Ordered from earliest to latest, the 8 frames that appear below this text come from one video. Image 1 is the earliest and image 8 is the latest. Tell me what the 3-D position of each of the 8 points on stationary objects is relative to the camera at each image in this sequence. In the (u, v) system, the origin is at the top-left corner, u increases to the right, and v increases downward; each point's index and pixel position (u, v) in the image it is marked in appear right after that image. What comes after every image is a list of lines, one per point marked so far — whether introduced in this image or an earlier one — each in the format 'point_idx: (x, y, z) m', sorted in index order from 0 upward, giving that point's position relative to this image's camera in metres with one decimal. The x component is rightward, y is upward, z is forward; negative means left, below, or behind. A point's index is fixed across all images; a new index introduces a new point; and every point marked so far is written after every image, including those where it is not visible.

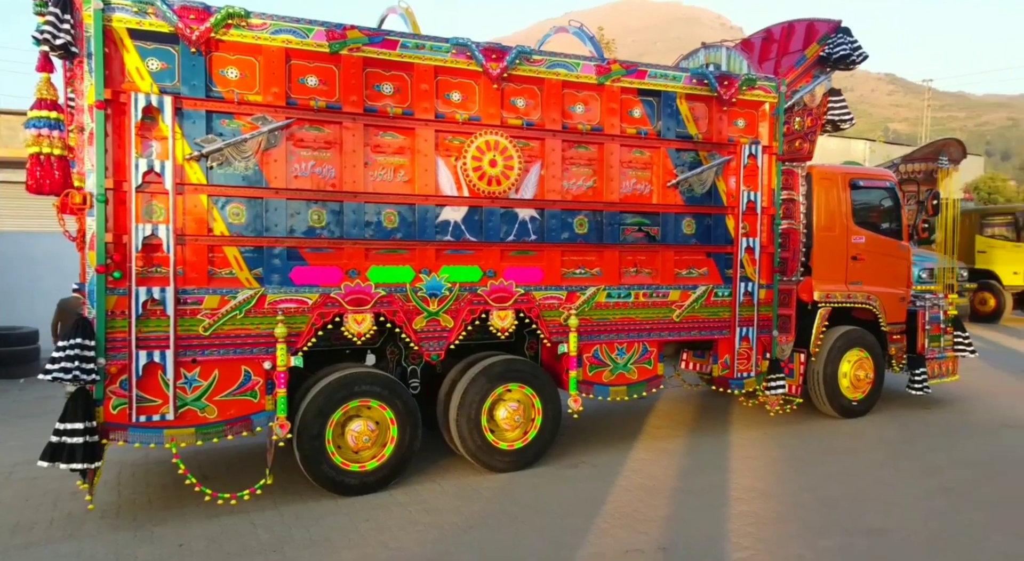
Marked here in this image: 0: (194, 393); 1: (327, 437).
0: (-2.0, -0.7, +4.4) m
1: (-1.2, -1.1, +4.8) m
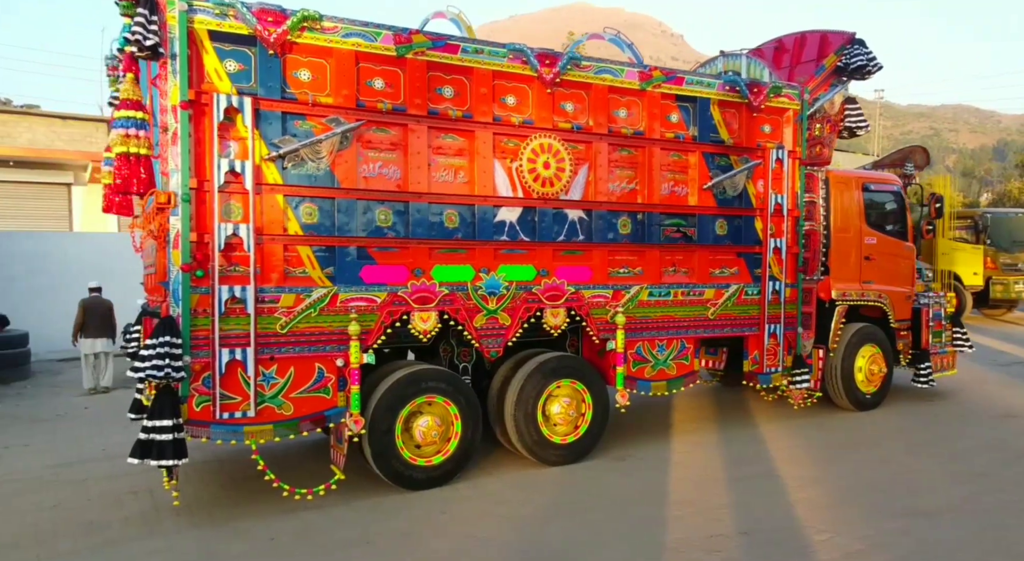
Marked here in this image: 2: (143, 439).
0: (-1.5, -0.7, +4.5) m
1: (-0.8, -1.0, +4.9) m
2: (-2.1, -0.9, +4.1) m
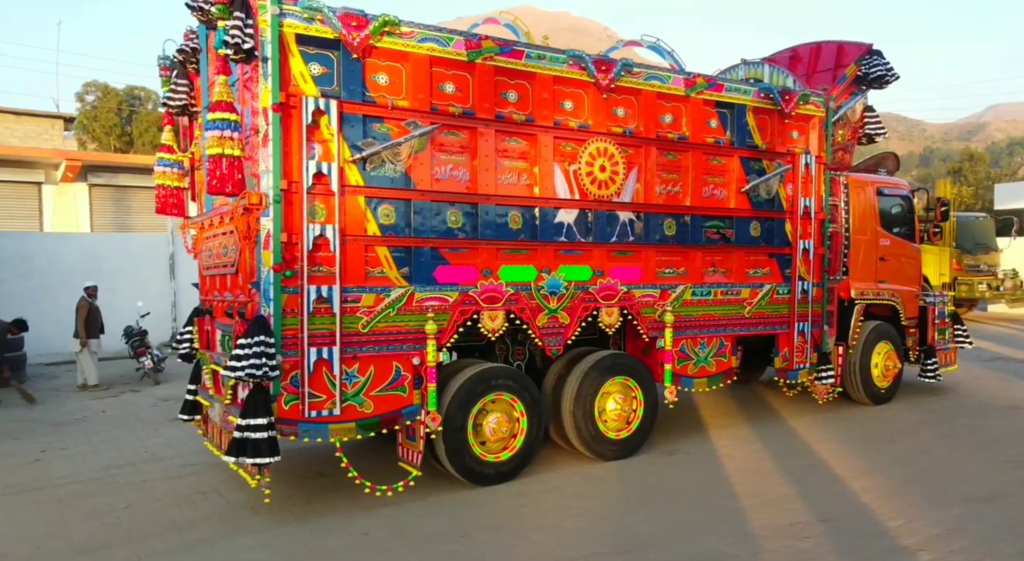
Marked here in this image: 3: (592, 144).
0: (-1.0, -0.7, +4.6) m
1: (-0.3, -1.0, +5.0) m
2: (-1.6, -0.9, +4.2) m
3: (+0.6, +1.1, +5.7) m
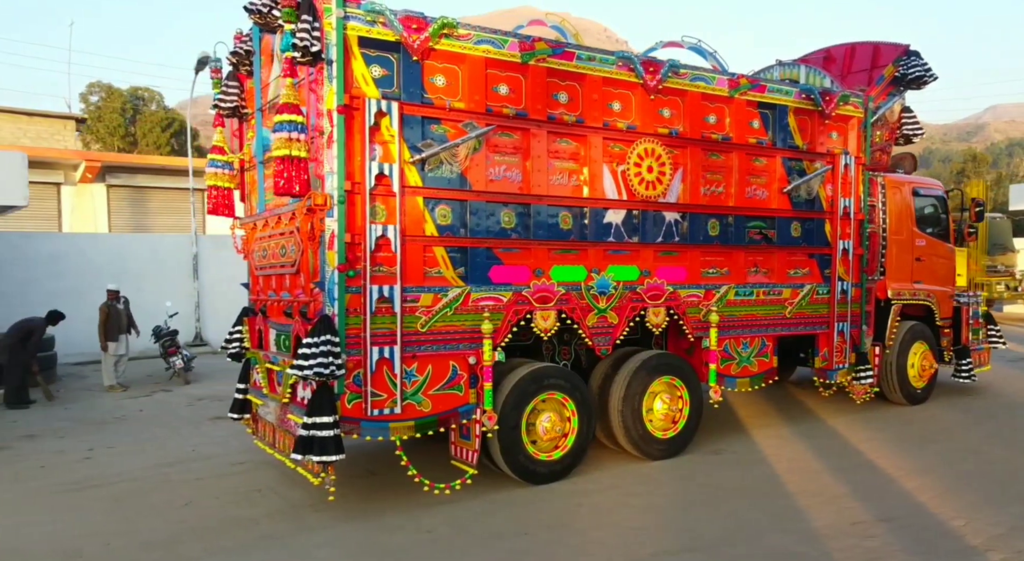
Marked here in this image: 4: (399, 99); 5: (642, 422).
0: (-0.6, -0.7, +4.6) m
1: (+0.1, -1.0, +5.0) m
2: (-1.2, -0.9, +4.2) m
3: (+1.0, +1.1, +5.7) m
4: (-0.7, +1.2, +4.6) m
5: (+1.0, -1.1, +5.6) m
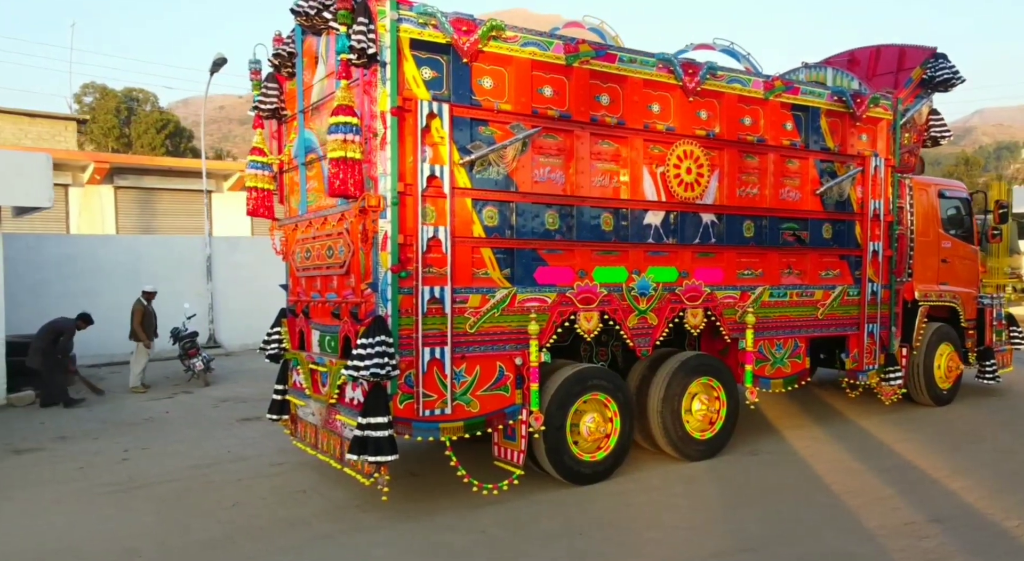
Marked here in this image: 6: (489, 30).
0: (-0.3, -0.7, +4.6) m
1: (+0.4, -1.1, +5.0) m
2: (-0.9, -0.9, +4.2) m
3: (+1.3, +1.1, +5.7) m
4: (-0.4, +1.2, +4.6) m
5: (+1.4, -1.1, +5.7) m
6: (-0.2, +1.6, +4.6) m
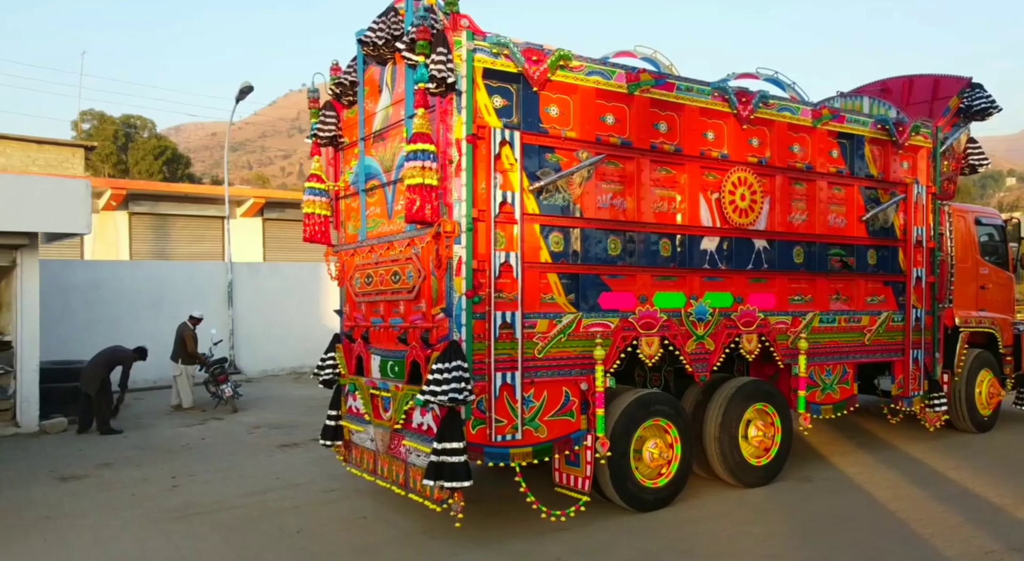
0: (+0.1, -0.9, +4.6) m
1: (+0.8, -1.2, +5.0) m
2: (-0.5, -1.1, +4.2) m
3: (+1.8, +0.9, +5.8) m
4: (0.0, +1.0, +4.6) m
5: (+1.8, -1.3, +5.6) m
6: (+0.3, +1.5, +4.7) m
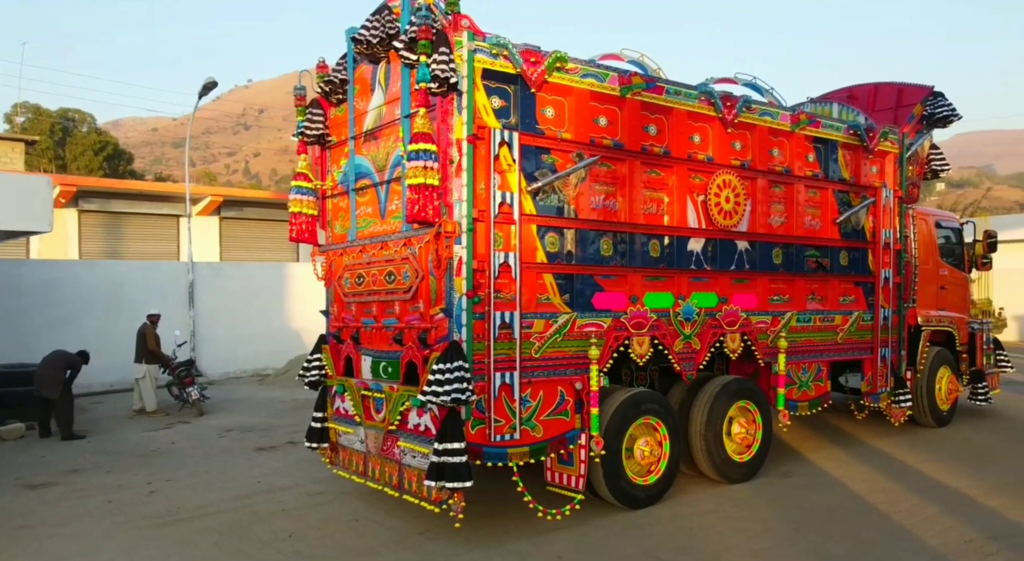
0: (+0.1, -0.9, +4.6) m
1: (+0.8, -1.2, +5.1) m
2: (-0.4, -1.1, +4.2) m
3: (+1.7, +0.9, +5.9) m
4: (0.0, +1.0, +4.7) m
5: (+1.7, -1.3, +5.8) m
6: (+0.3, +1.5, +4.8) m
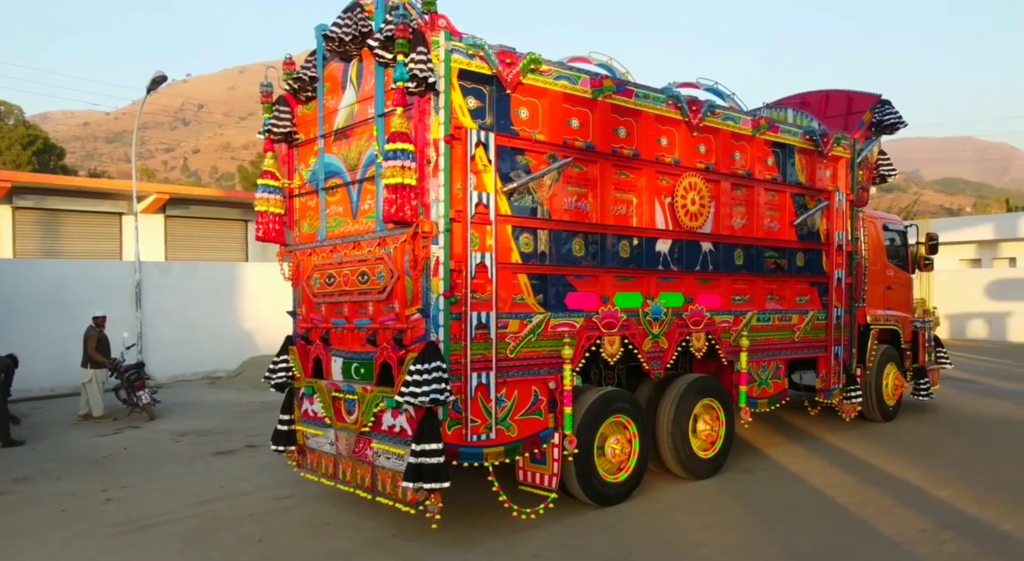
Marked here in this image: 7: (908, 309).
0: (-0.1, -0.9, +4.7) m
1: (+0.6, -1.2, +5.1) m
2: (-0.6, -1.1, +4.2) m
3: (+1.5, +0.9, +6.0) m
4: (-0.1, +1.0, +4.7) m
5: (+1.5, -1.4, +5.9) m
6: (+0.1, +1.5, +4.8) m
7: (+5.3, -0.4, +9.4) m
